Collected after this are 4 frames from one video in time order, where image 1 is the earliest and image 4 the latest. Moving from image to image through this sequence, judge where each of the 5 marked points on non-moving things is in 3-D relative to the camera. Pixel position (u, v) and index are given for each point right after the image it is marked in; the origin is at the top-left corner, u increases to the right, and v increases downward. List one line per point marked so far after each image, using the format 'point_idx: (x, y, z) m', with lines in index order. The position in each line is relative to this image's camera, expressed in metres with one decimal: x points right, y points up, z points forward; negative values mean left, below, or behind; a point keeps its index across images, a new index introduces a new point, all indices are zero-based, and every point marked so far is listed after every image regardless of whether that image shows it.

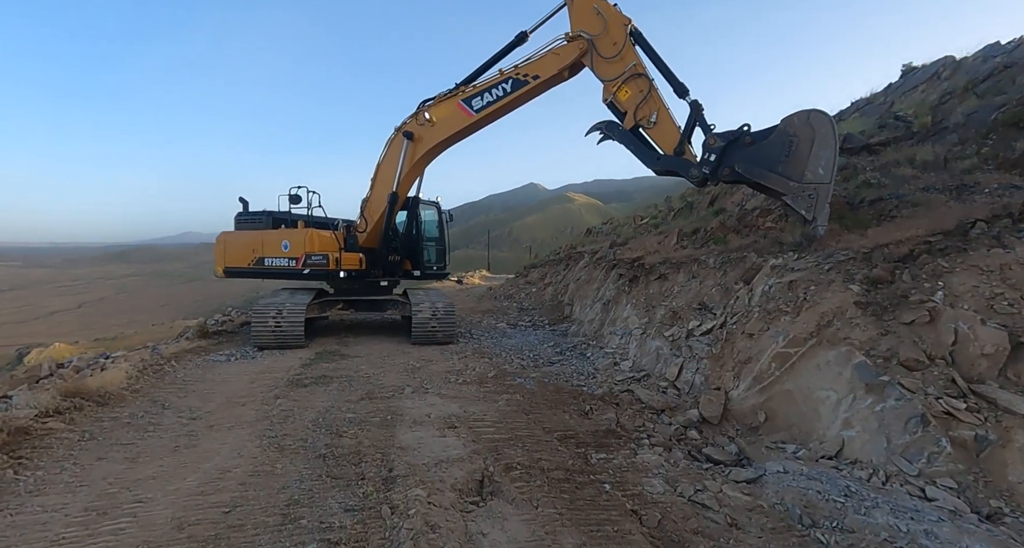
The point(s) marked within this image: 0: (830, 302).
0: (+3.3, -0.3, +4.8) m
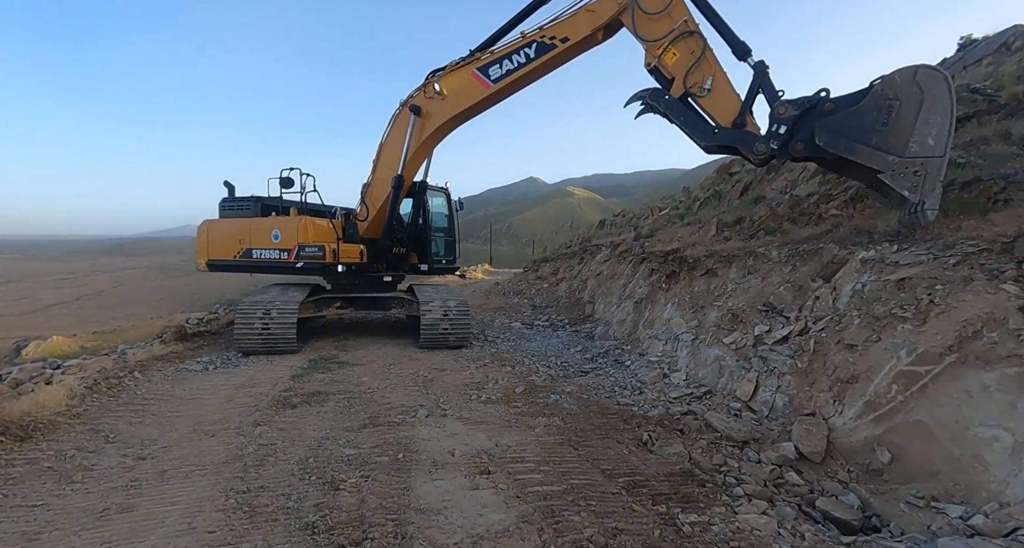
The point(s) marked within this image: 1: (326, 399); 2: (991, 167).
0: (+3.7, -0.3, +3.7) m
1: (-2.0, -1.3, +5.0) m
2: (+6.4, +1.4, +6.2) m
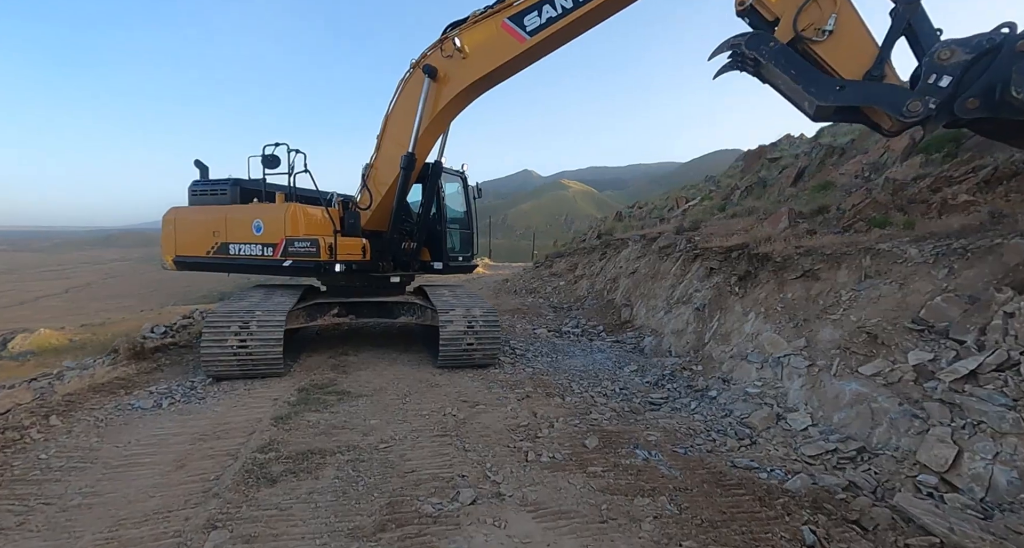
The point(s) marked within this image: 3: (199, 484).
0: (+4.3, -0.3, +2.2) m
1: (-1.4, -1.4, +3.4) m
2: (+6.9, +1.4, +4.7) m
3: (-2.1, -1.4, +3.1) m
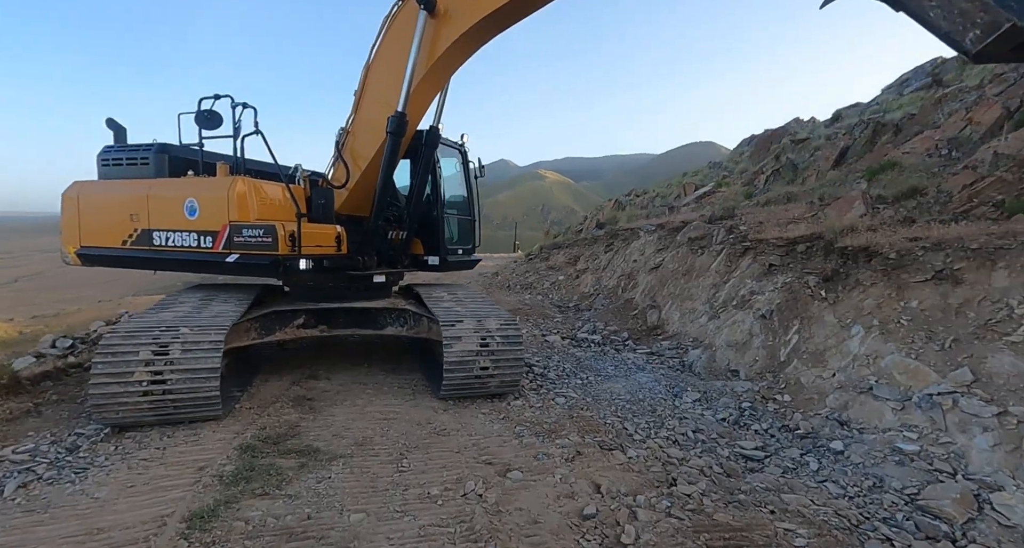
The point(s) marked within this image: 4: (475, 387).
0: (+4.7, -0.4, +0.7) m
1: (-1.0, -1.4, +1.7) m
2: (+7.3, +1.3, +3.3) m
3: (-1.7, -1.5, +1.4) m
4: (-0.3, -1.1, +4.5) m
